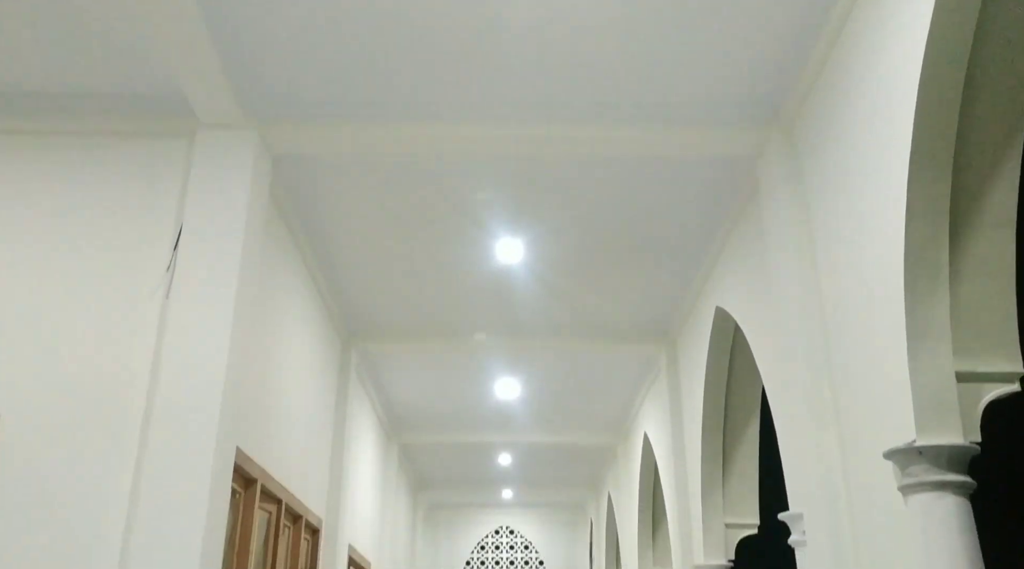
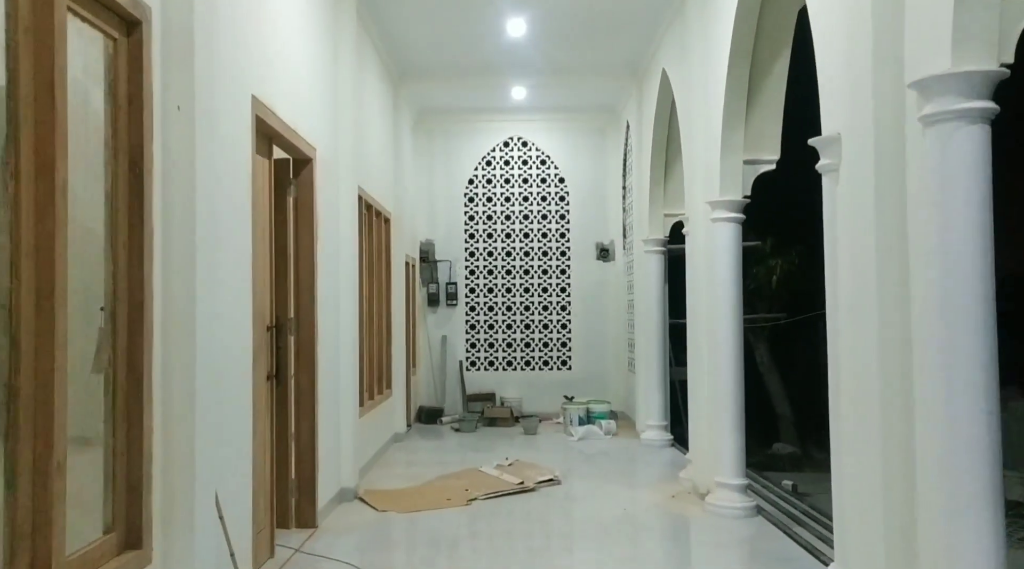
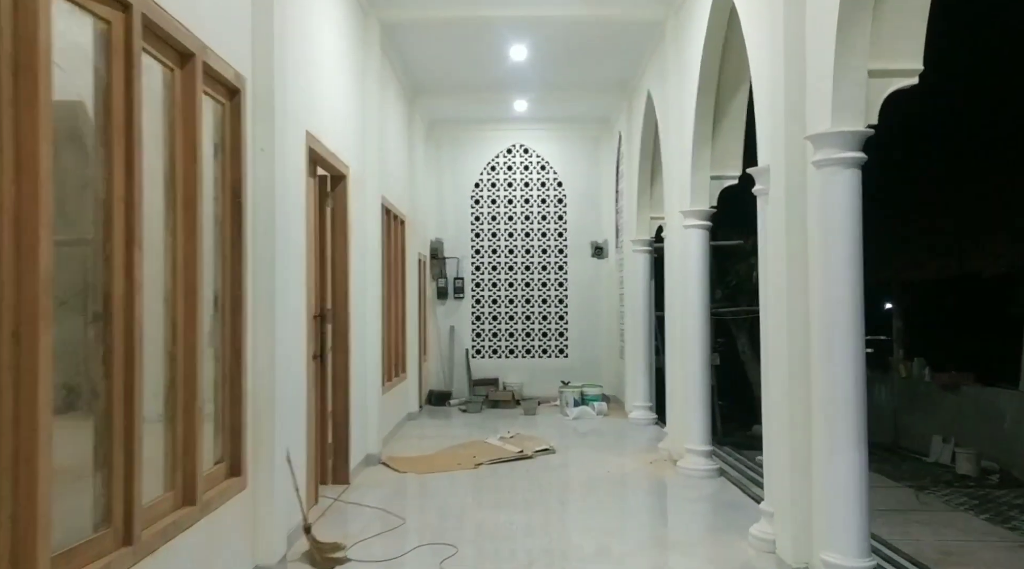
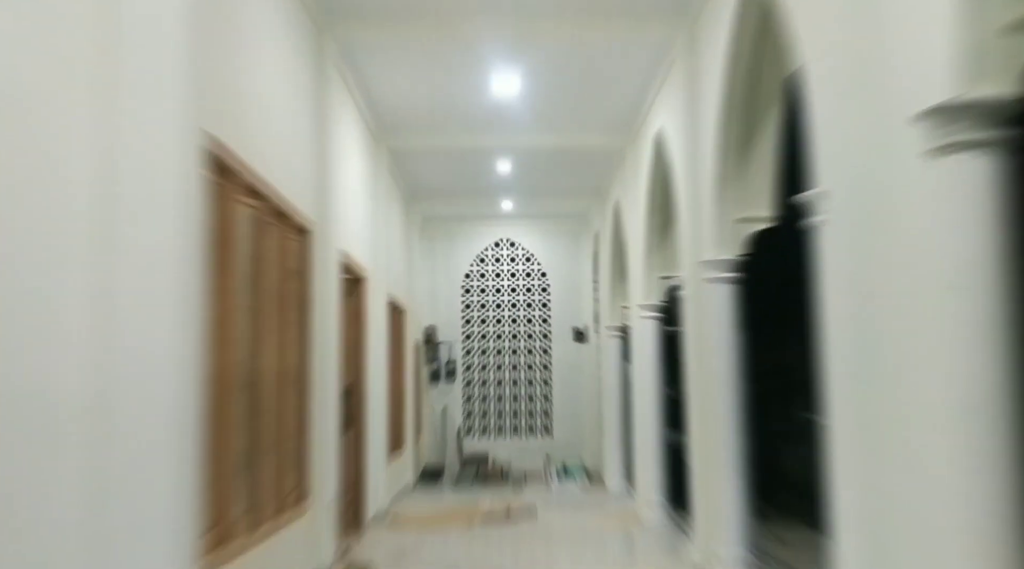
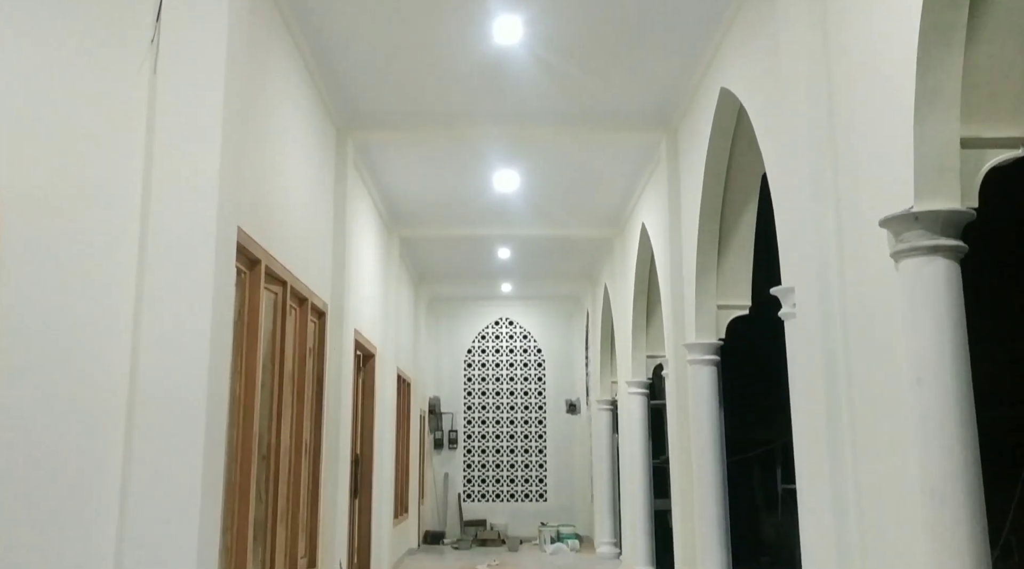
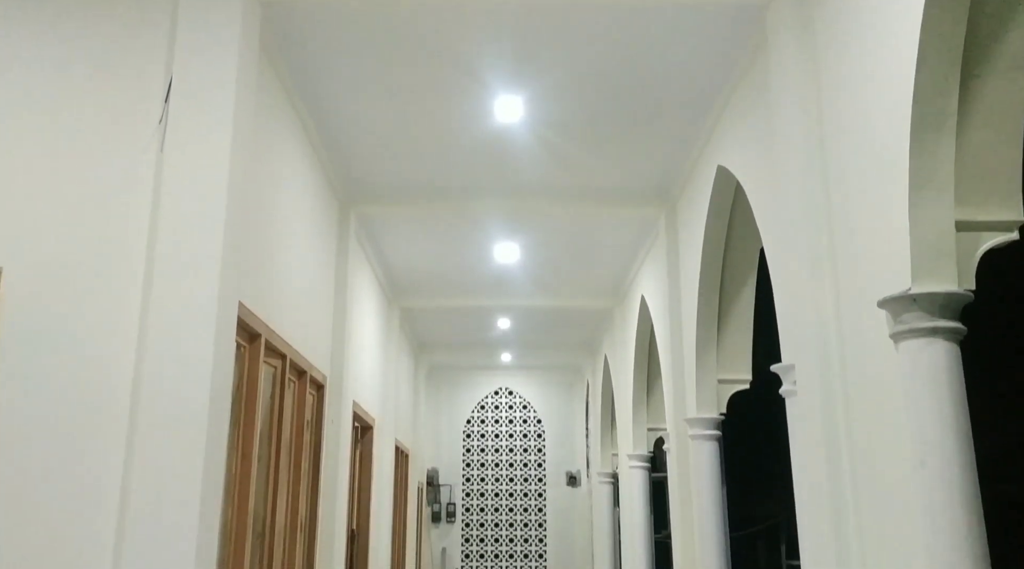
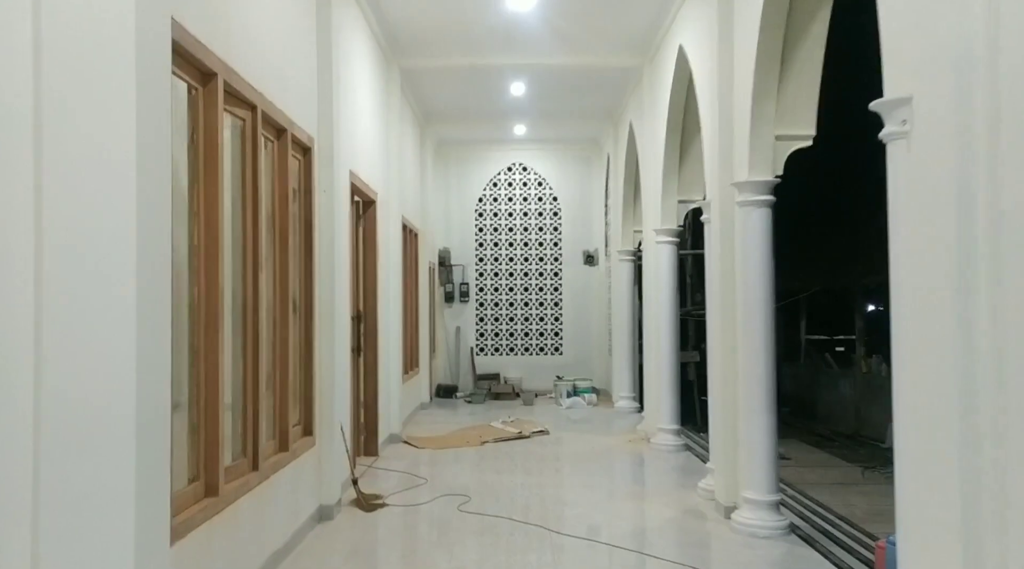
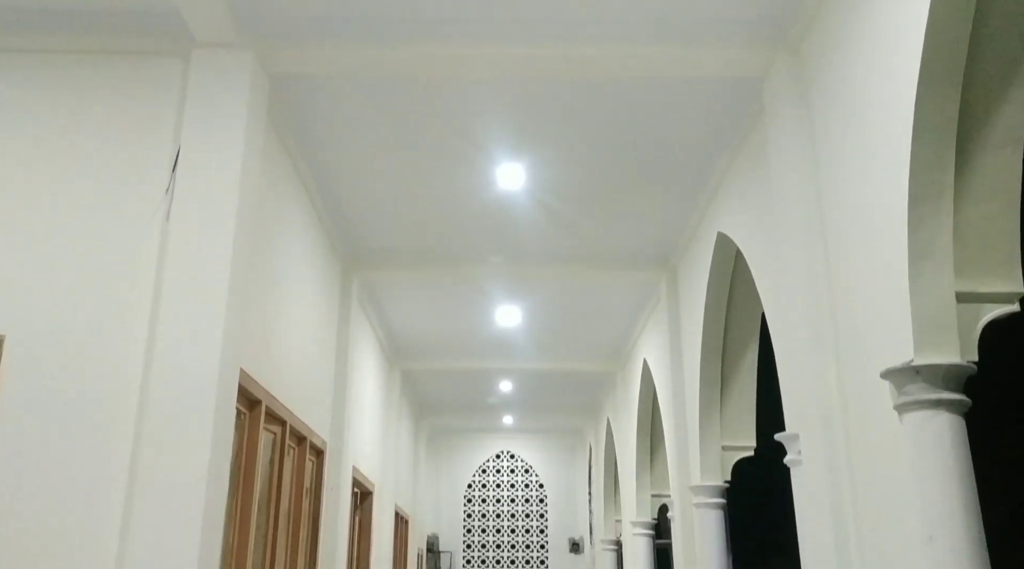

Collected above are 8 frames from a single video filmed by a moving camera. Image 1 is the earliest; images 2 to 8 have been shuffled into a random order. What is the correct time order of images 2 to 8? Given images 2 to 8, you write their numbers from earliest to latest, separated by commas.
8, 6, 5, 4, 7, 3, 2
